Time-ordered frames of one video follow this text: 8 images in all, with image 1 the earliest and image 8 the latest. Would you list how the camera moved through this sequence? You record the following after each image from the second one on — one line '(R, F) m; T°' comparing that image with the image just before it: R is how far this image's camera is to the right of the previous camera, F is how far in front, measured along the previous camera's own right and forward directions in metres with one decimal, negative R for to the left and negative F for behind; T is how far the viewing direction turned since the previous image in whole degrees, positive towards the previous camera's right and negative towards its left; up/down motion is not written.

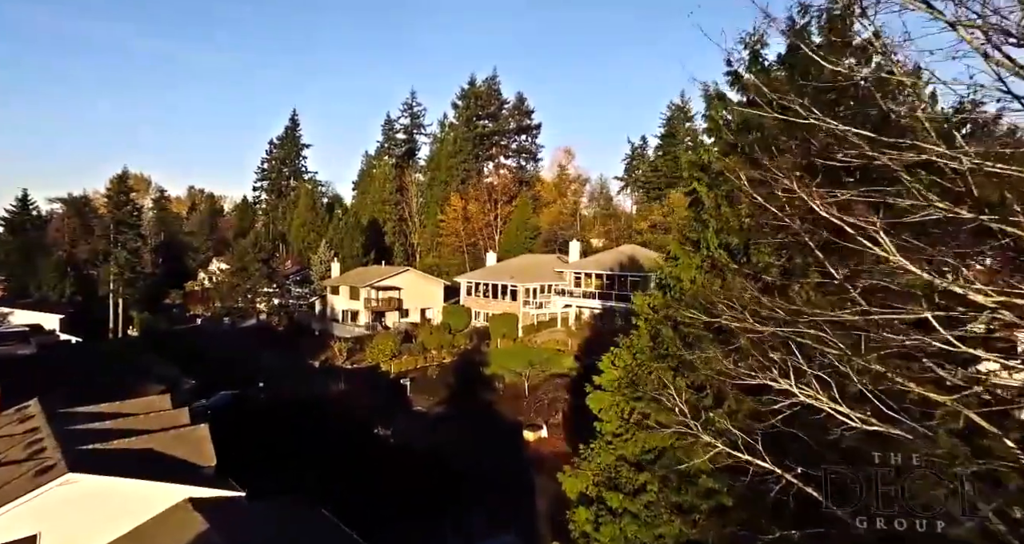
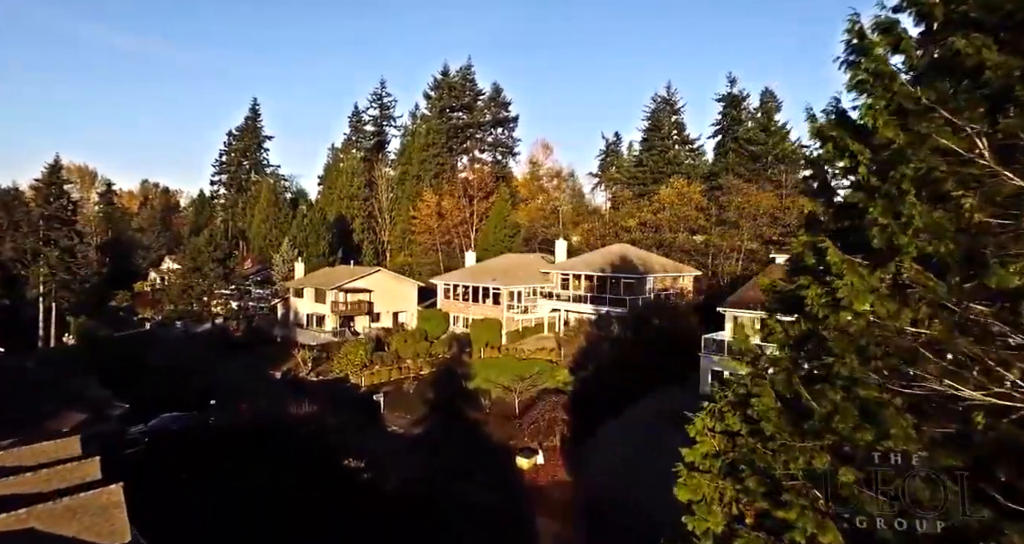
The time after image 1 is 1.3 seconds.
(-0.9, +3.9) m; +3°
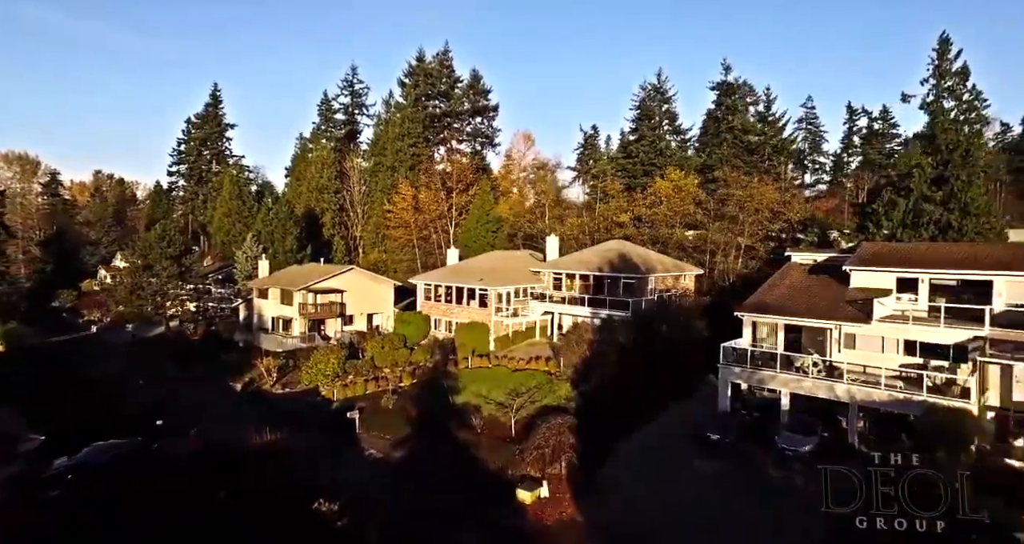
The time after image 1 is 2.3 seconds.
(-1.0, +3.9) m; +2°
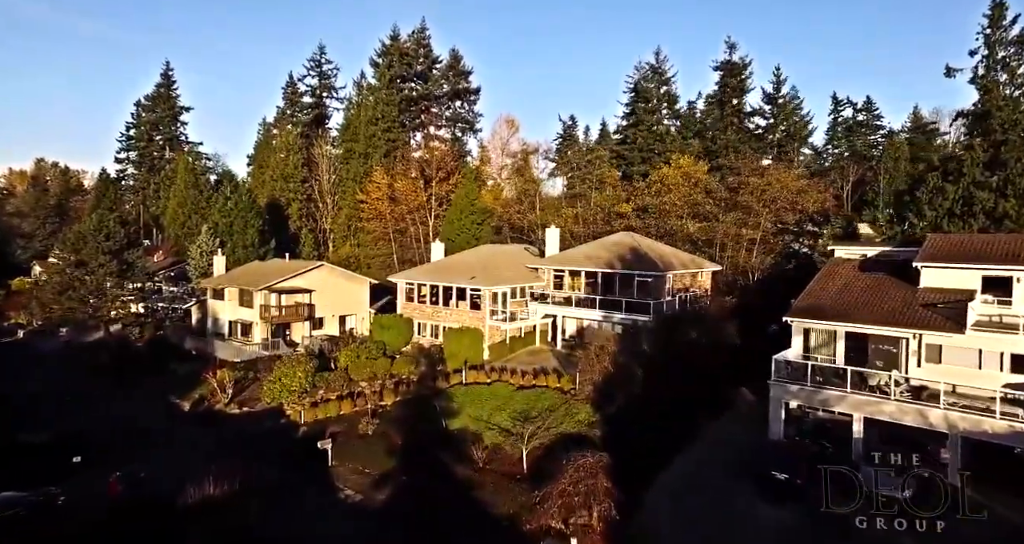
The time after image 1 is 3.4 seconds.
(-1.3, +5.3) m; +2°
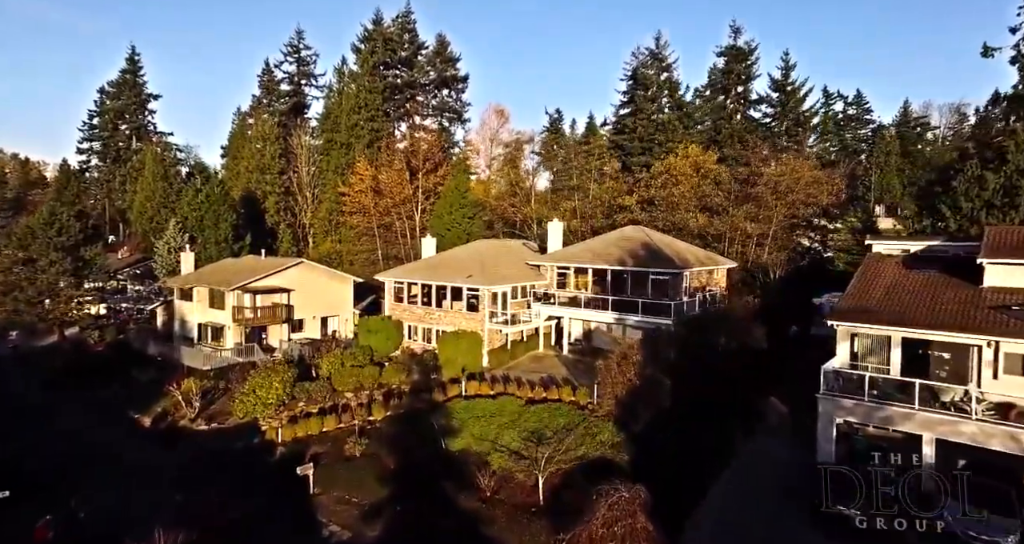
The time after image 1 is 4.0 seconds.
(-0.9, +3.3) m; +2°
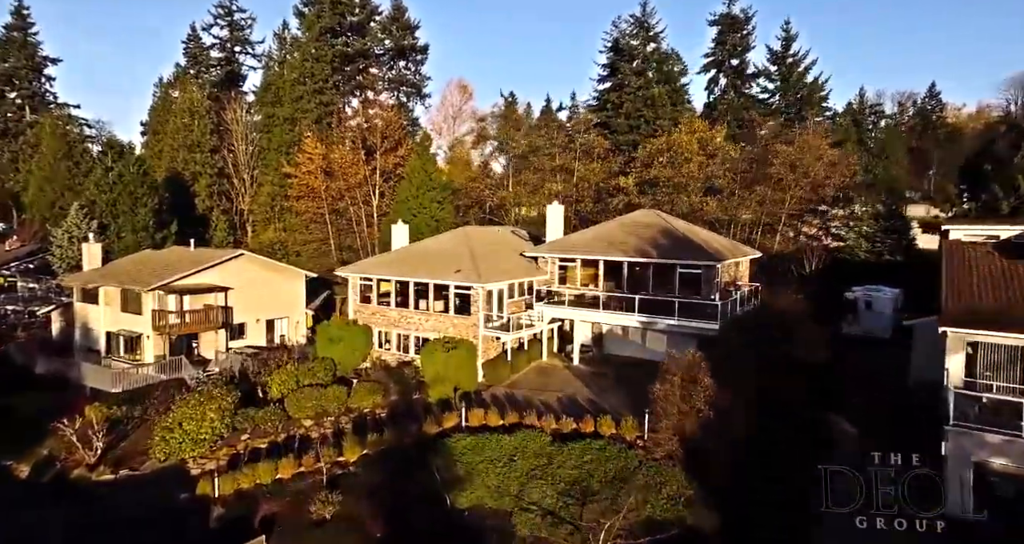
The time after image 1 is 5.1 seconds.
(-2.1, +5.9) m; +5°
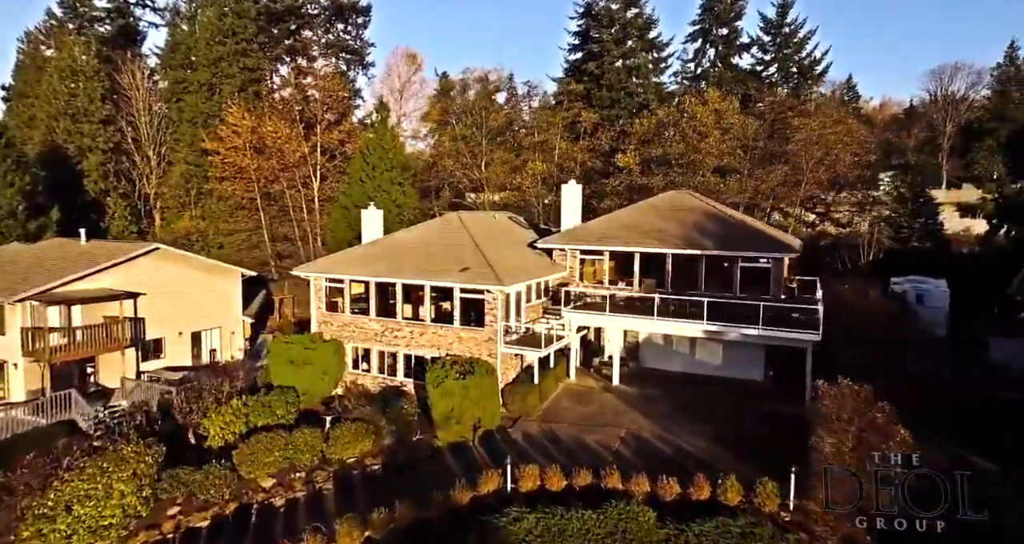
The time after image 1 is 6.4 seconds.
(-3.0, +6.1) m; +7°
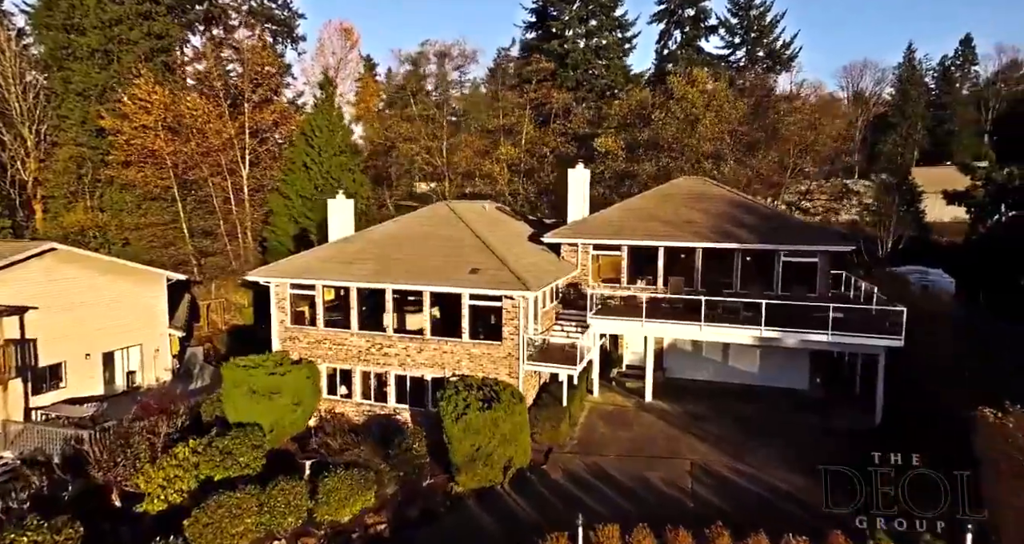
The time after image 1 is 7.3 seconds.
(-2.4, +3.6) m; +7°
